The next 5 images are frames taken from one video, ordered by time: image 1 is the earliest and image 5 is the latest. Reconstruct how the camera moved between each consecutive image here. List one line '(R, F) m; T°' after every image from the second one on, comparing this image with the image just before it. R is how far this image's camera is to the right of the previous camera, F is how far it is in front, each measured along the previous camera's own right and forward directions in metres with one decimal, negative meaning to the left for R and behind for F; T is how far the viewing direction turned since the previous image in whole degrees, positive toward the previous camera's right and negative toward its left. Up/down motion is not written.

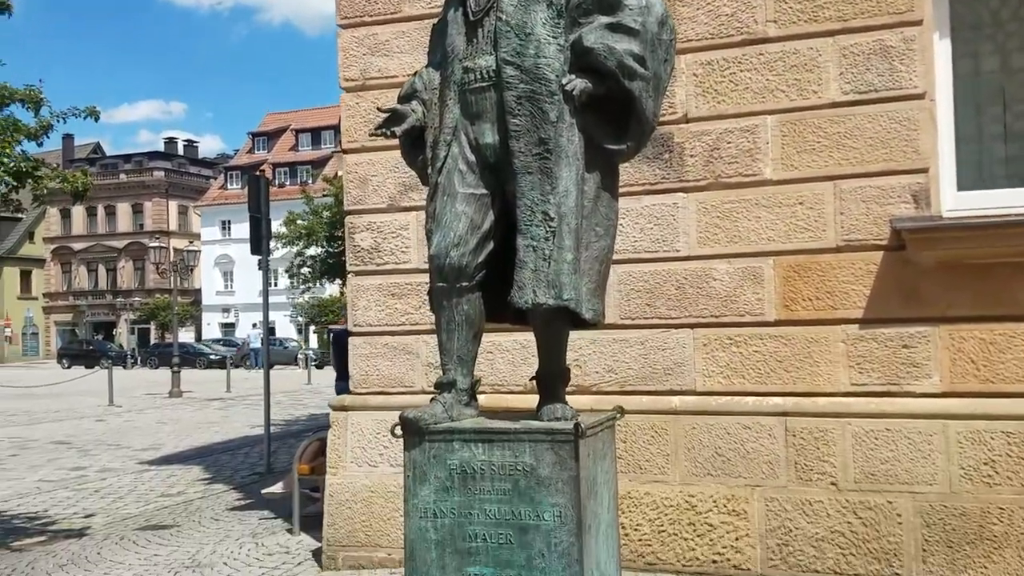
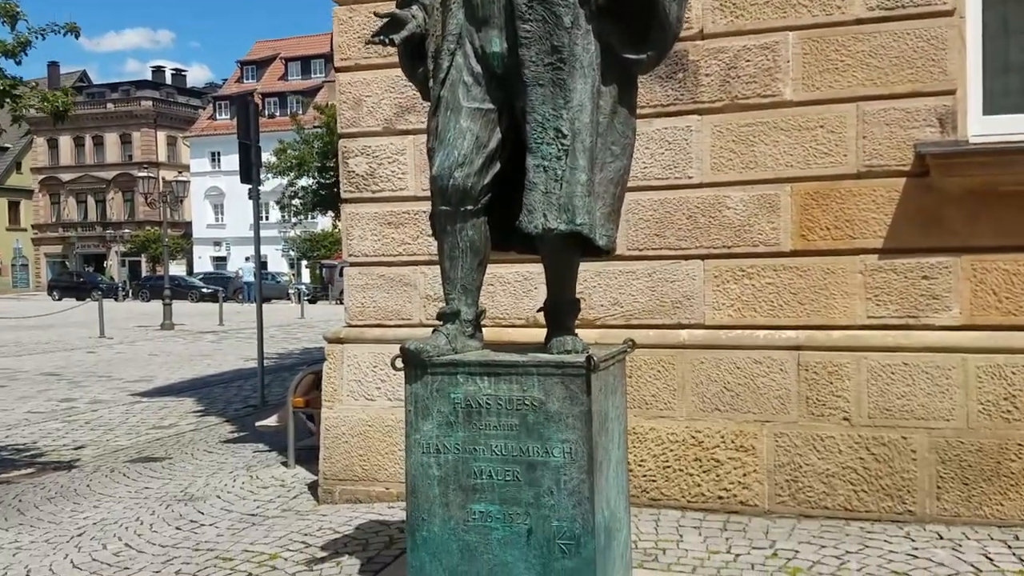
(-0.1, +0.3) m; 0°
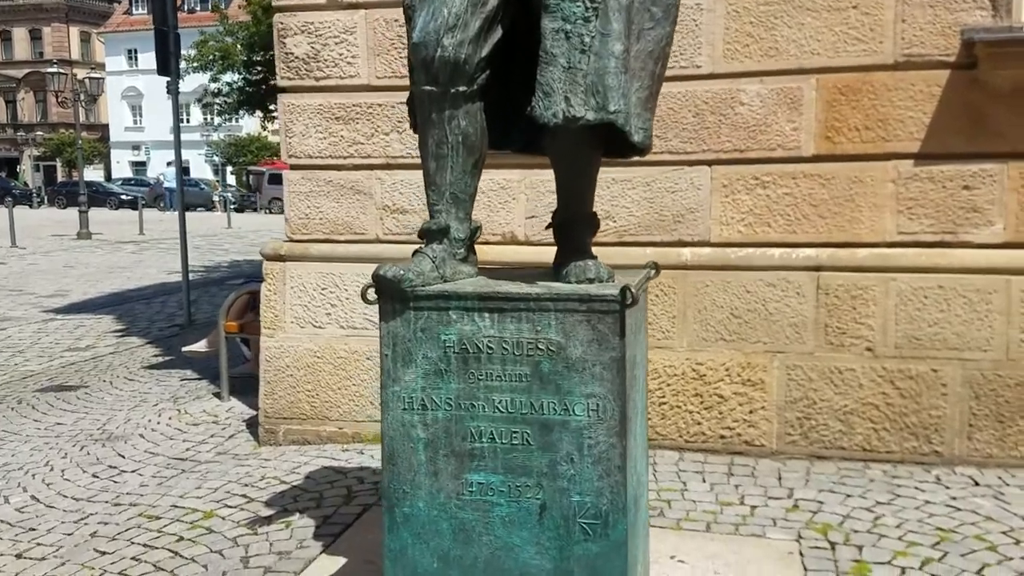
(-0.2, +0.9) m; +4°
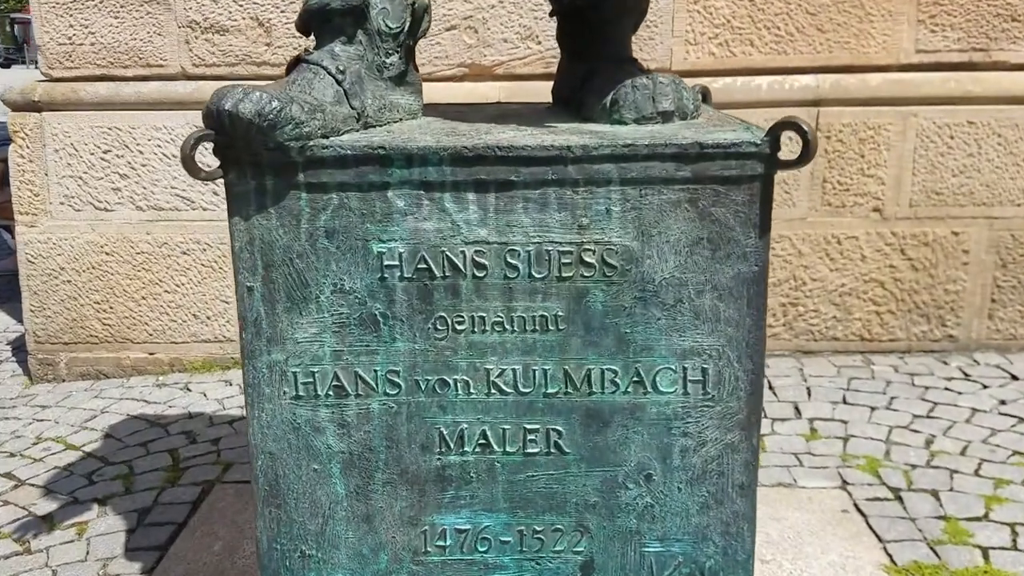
(-0.3, +1.6) m; +11°
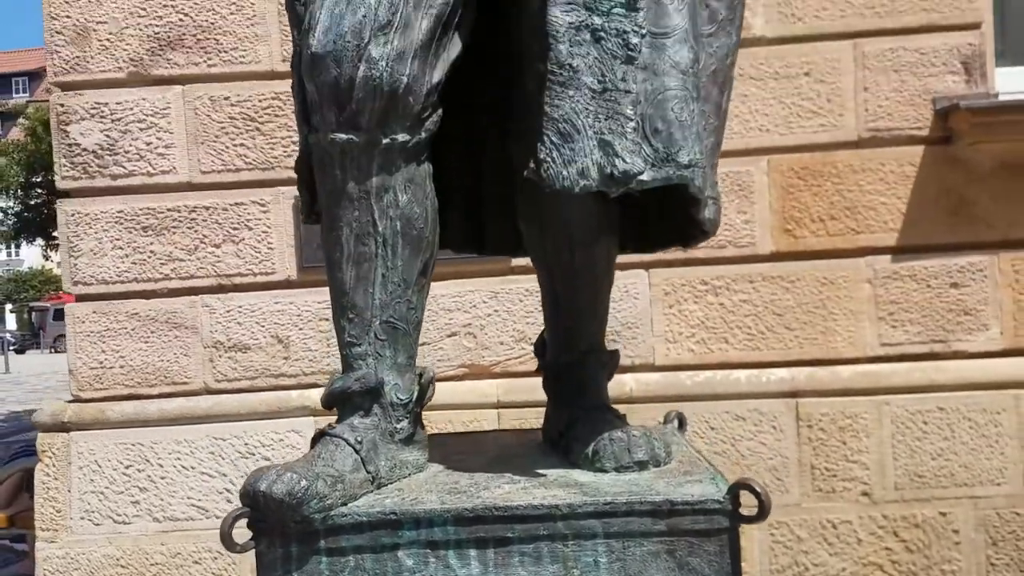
(0.0, -0.3) m; 0°
